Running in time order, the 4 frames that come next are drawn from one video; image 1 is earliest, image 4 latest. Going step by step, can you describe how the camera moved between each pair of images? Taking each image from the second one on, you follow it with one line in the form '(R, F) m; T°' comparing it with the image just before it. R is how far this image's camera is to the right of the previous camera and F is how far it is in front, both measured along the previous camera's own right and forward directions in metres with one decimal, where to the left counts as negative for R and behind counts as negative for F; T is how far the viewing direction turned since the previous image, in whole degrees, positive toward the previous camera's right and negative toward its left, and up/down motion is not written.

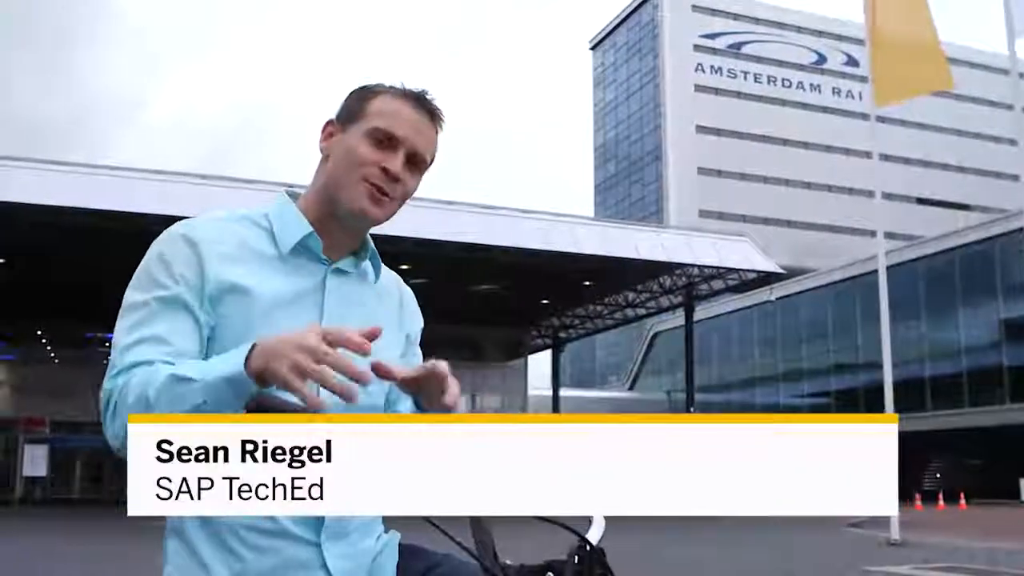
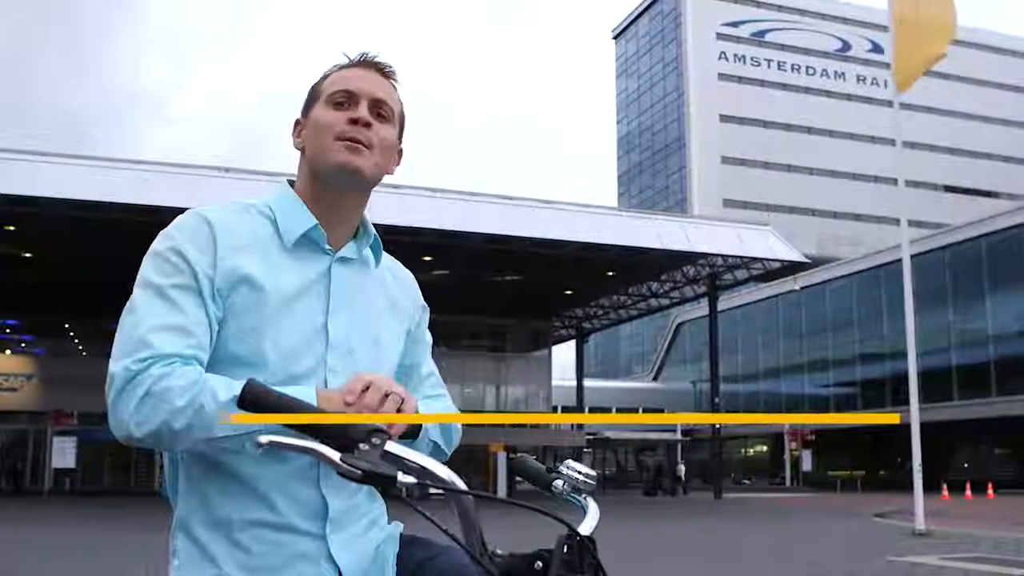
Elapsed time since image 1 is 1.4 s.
(-0.5, 0.0) m; -1°
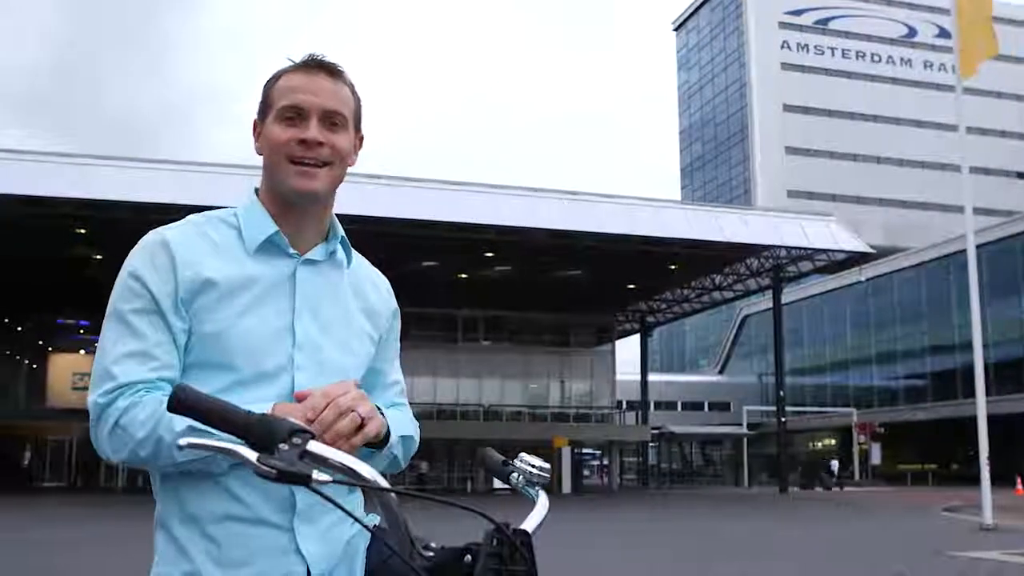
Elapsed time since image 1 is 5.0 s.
(-1.3, -0.3) m; -3°
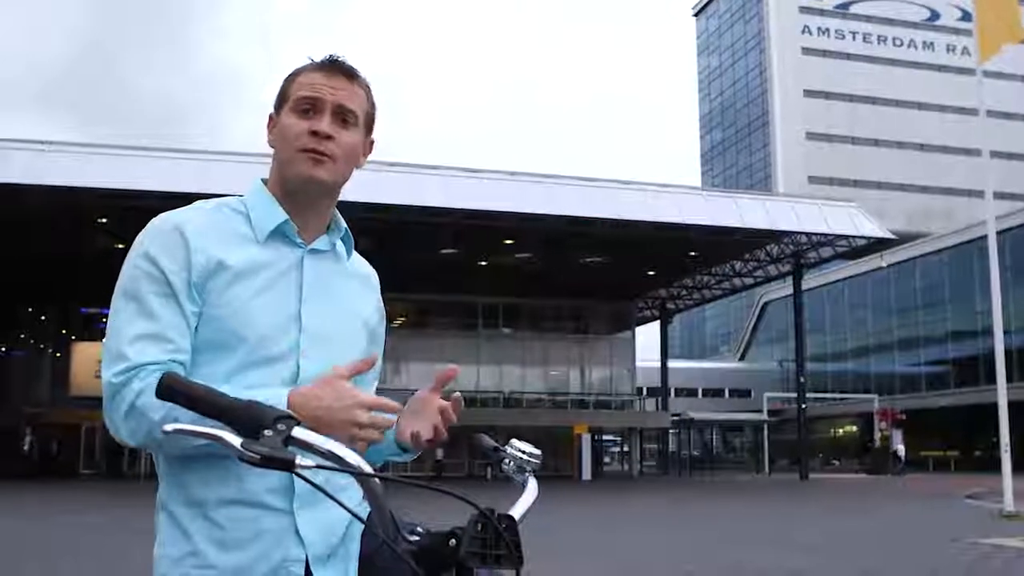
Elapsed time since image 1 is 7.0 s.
(-0.4, -0.1) m; -1°
